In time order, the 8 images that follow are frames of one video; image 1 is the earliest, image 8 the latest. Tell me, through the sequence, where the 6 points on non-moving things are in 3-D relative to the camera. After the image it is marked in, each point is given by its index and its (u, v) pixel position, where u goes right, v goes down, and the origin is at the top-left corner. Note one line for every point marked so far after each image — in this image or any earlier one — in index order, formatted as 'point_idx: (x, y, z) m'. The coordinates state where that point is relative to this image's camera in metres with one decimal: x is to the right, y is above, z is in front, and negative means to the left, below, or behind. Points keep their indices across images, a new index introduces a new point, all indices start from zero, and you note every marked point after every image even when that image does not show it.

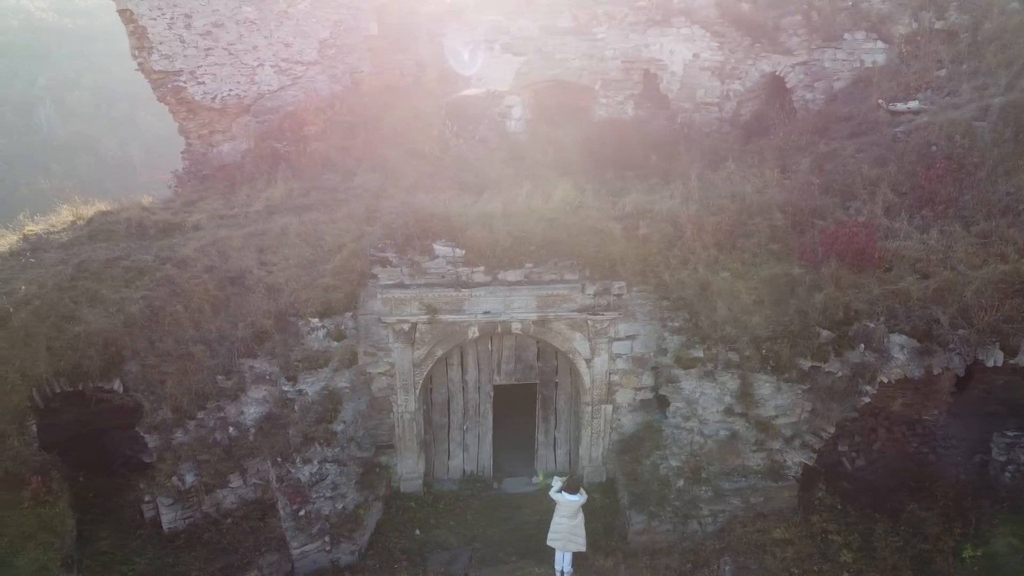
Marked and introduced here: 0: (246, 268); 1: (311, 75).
0: (-2.2, +0.2, +5.7) m
1: (-2.5, +2.7, +8.3) m
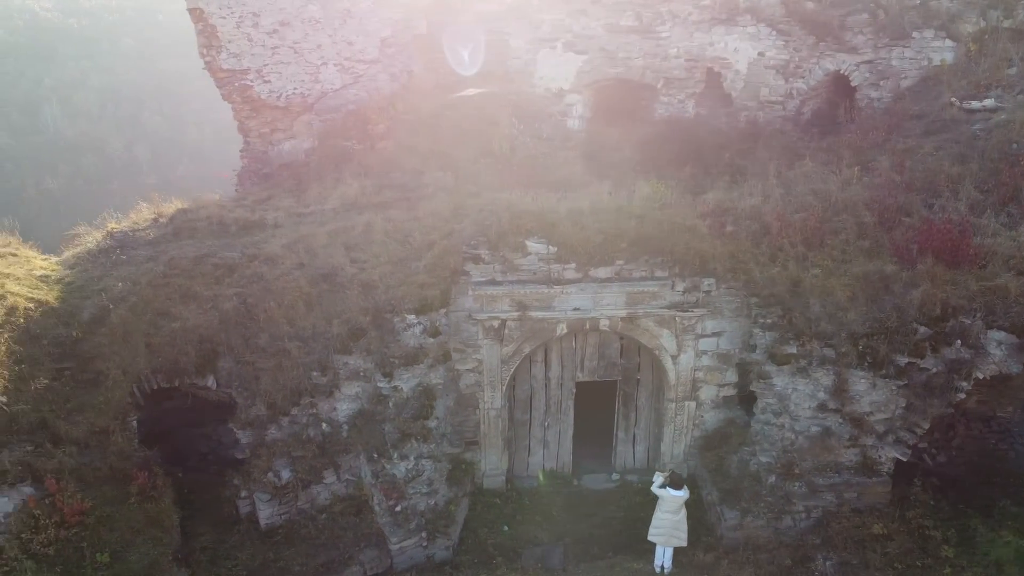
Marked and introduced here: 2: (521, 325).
0: (-1.5, +0.2, +5.7) m
1: (-1.8, +2.7, +8.3) m
2: (0.0, -0.3, +5.6) m
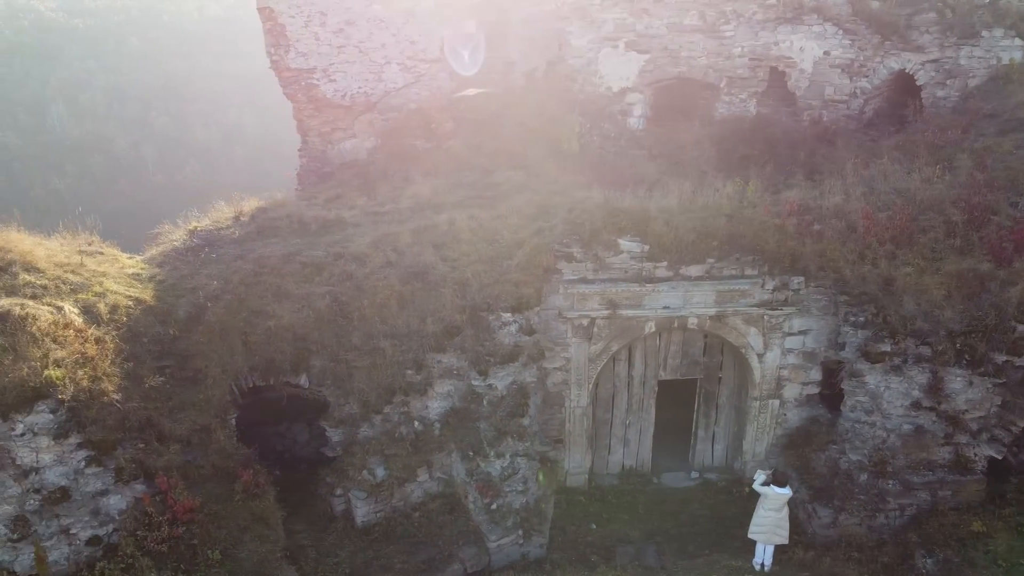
0: (-0.7, +0.2, +5.8) m
1: (-1.0, +2.7, +8.3) m
2: (+0.8, -0.3, +5.6) m
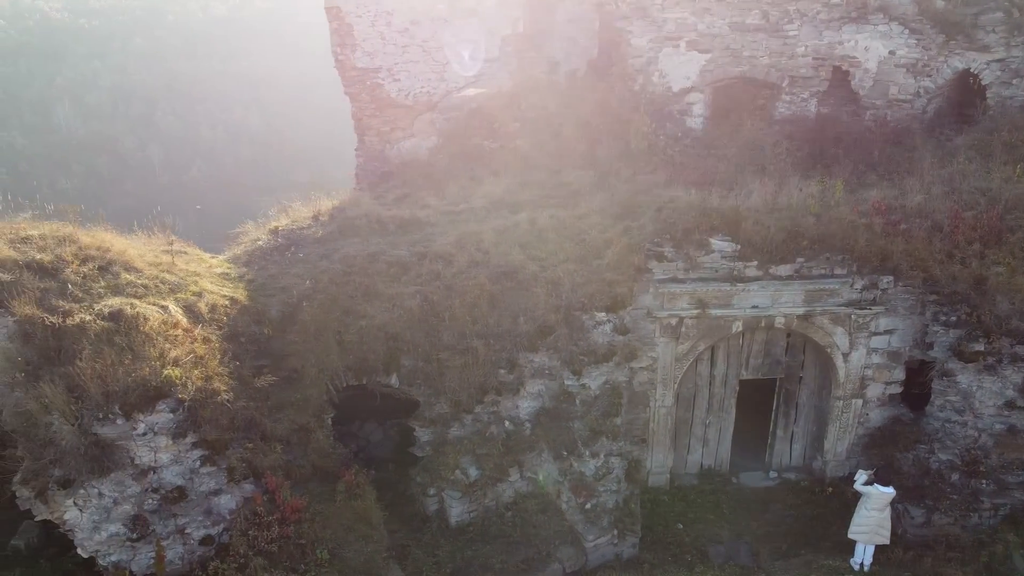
0: (+0.1, +0.2, +5.7) m
1: (-0.2, +2.7, +8.3) m
2: (+1.6, -0.3, +5.6) m
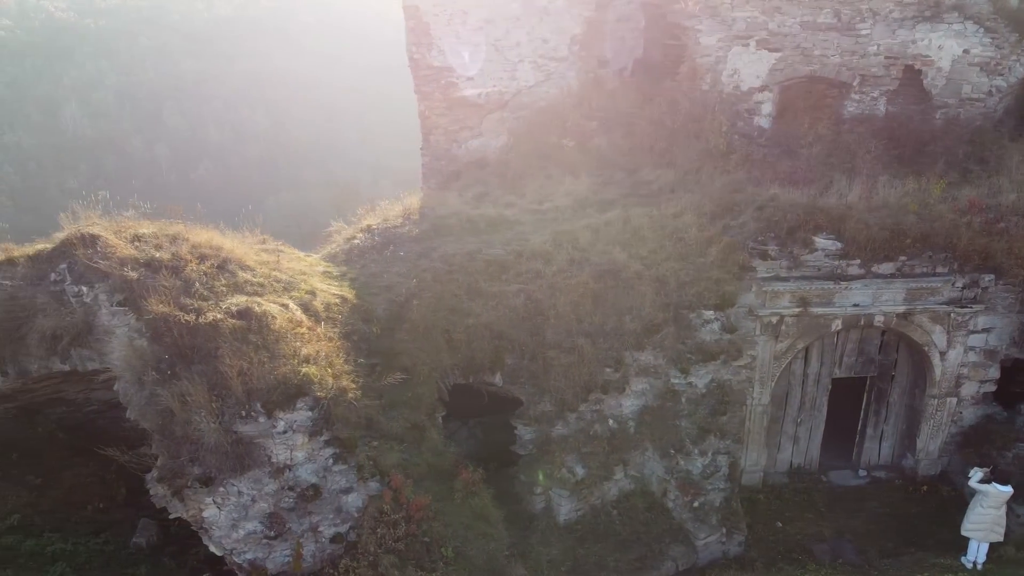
0: (+0.9, +0.2, +5.7) m
1: (+0.6, +2.7, +8.3) m
2: (+2.4, -0.3, +5.6) m
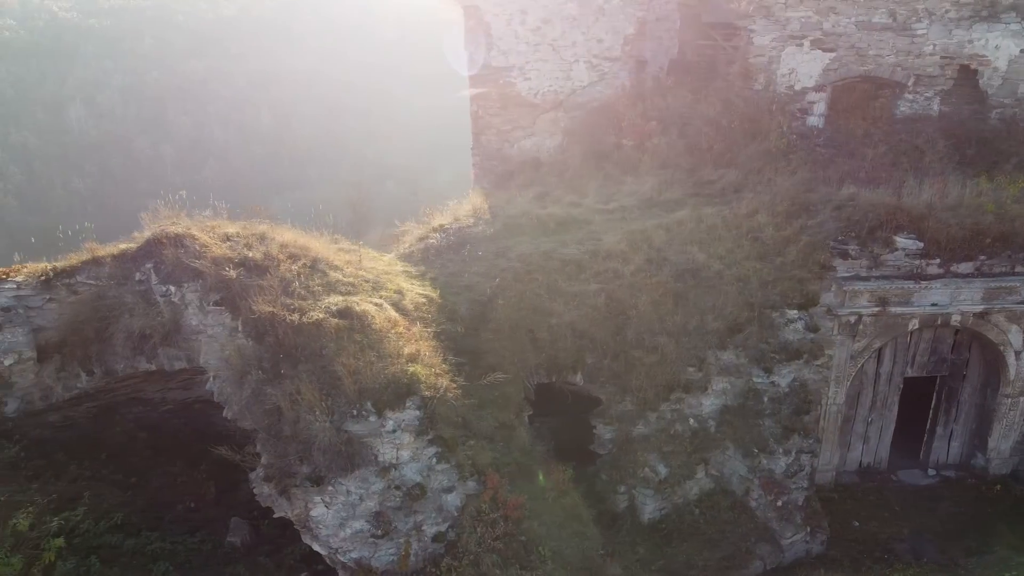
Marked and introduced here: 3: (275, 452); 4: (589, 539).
0: (+1.6, +0.2, +5.8) m
1: (+1.3, +2.7, +8.3) m
2: (+3.1, -0.3, +5.6) m
3: (-1.5, -1.0, +4.2) m
4: (+0.6, -1.8, +4.8) m
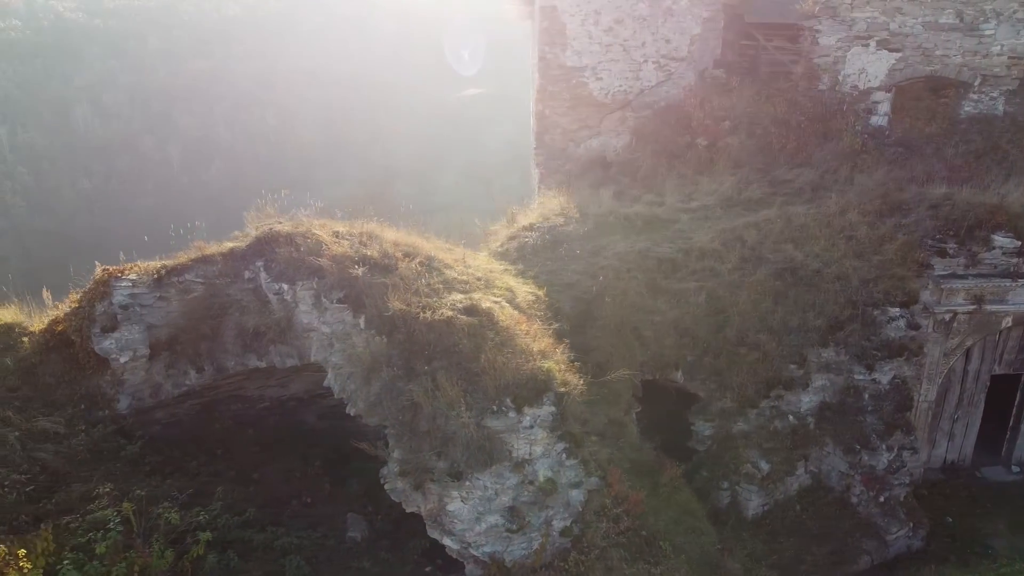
0: (+2.5, +0.2, +5.8) m
1: (+2.2, +2.7, +8.4) m
2: (+4.0, -0.3, +5.7) m
3: (-0.7, -1.0, +4.3) m
4: (+1.4, -1.8, +4.9) m
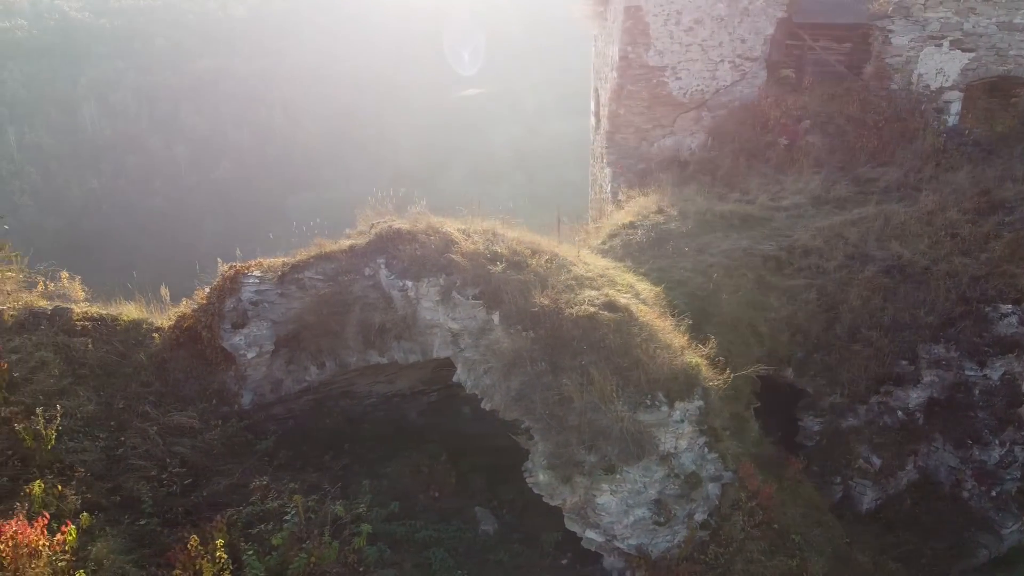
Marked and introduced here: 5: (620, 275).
0: (+3.4, +0.3, +5.9) m
1: (+3.1, +2.8, +8.4) m
2: (+4.9, -0.2, +5.7) m
3: (+0.3, -1.0, +4.3) m
4: (+2.4, -1.8, +4.9) m
5: (+0.8, +0.1, +5.5) m
